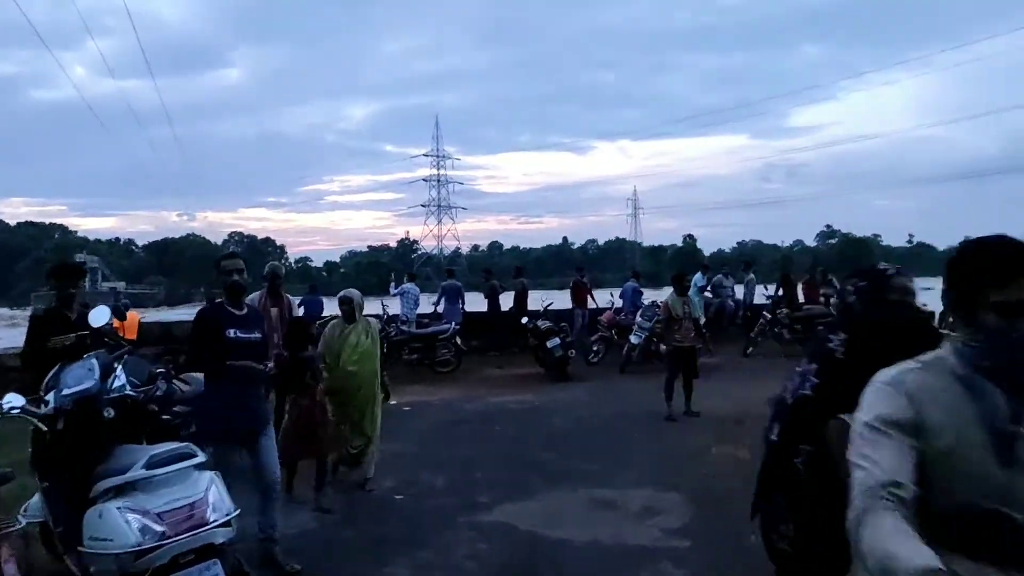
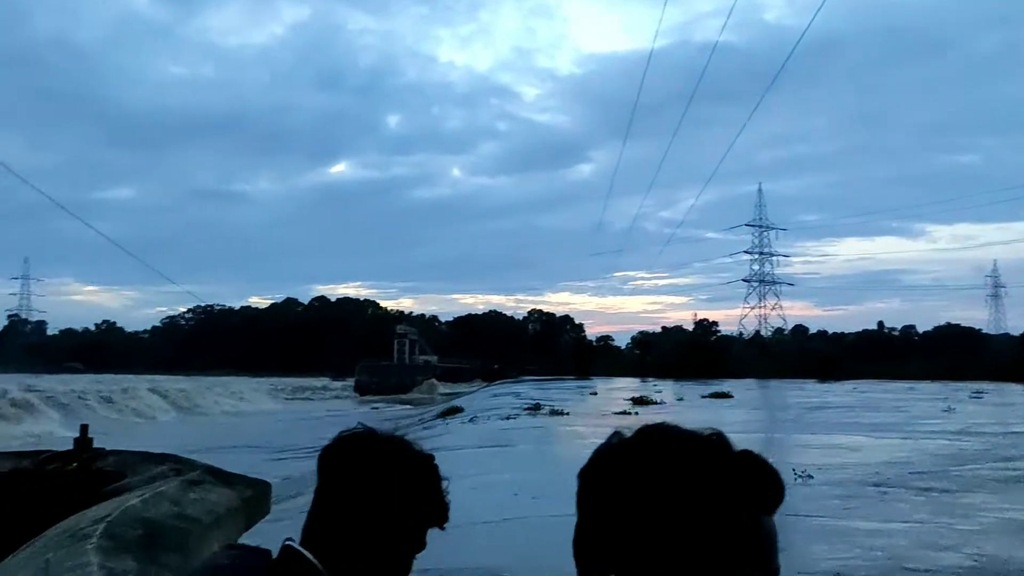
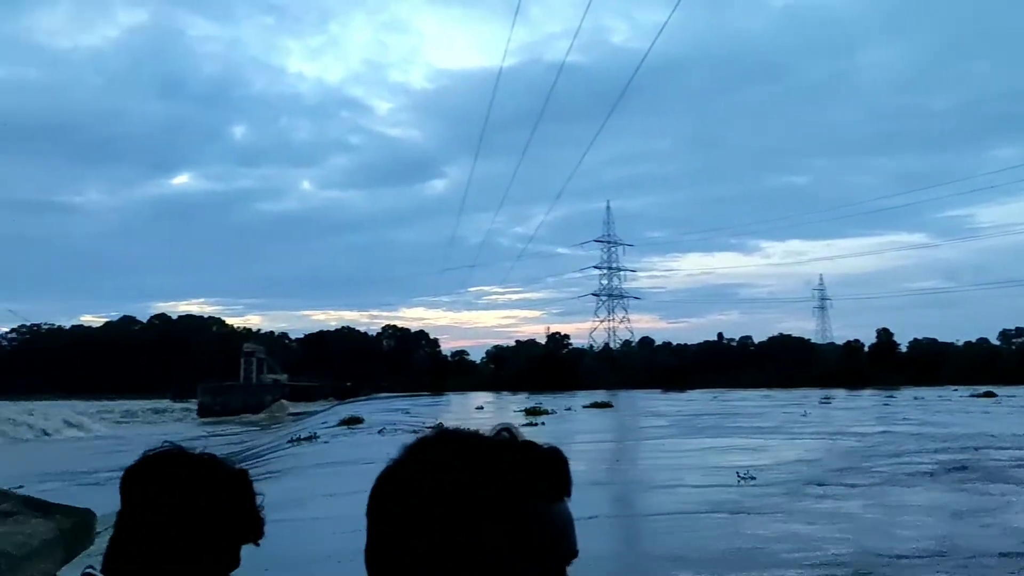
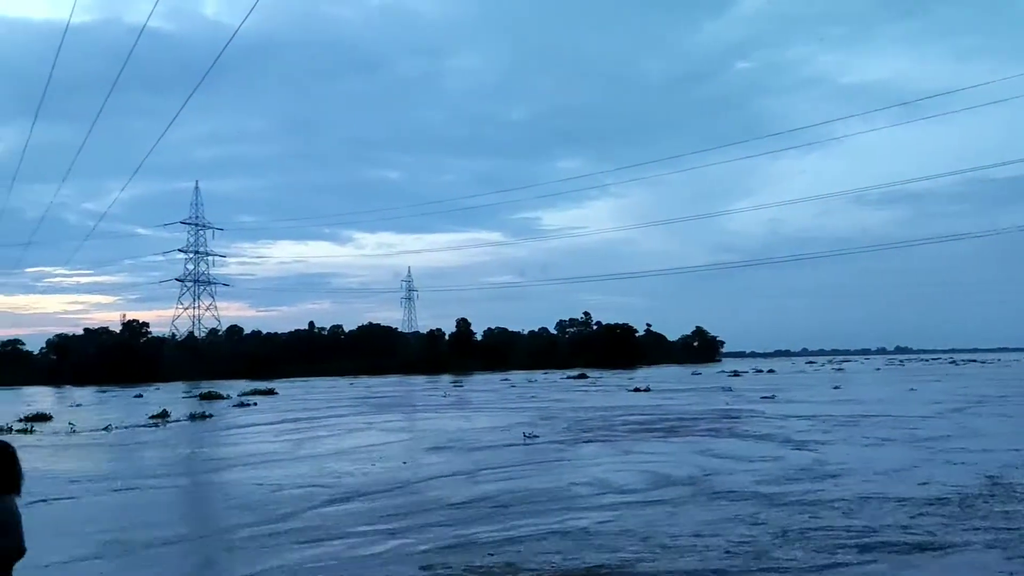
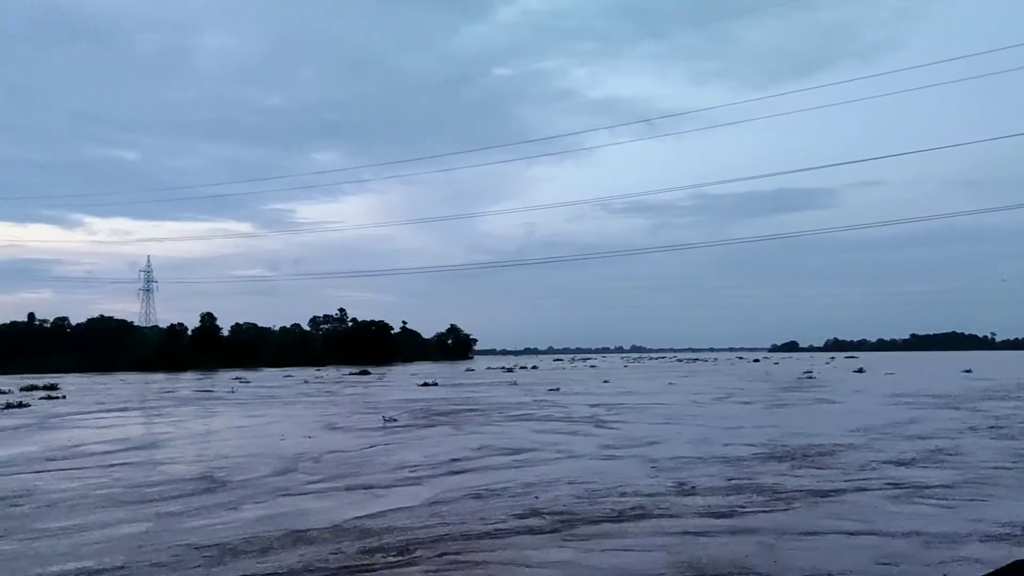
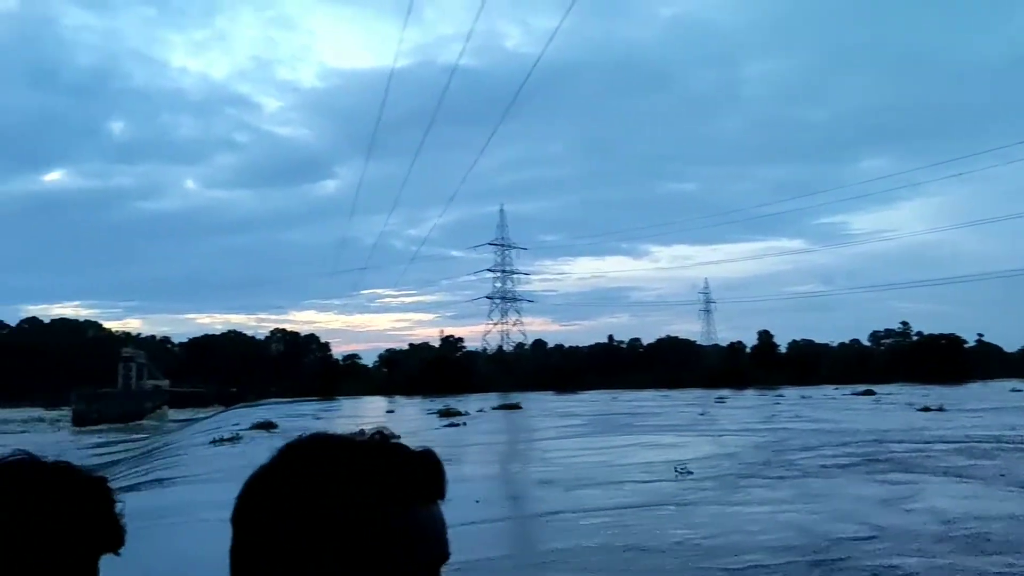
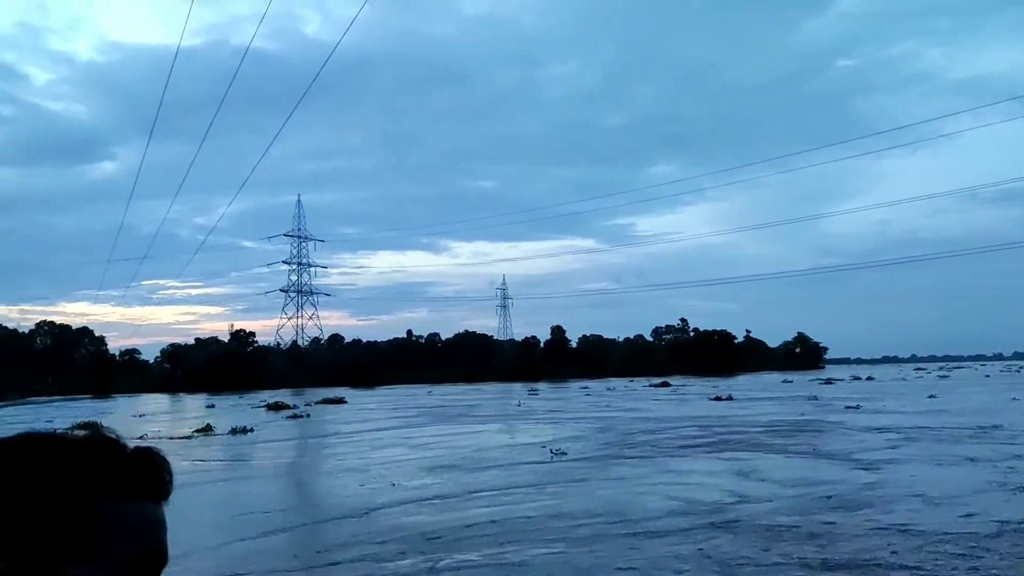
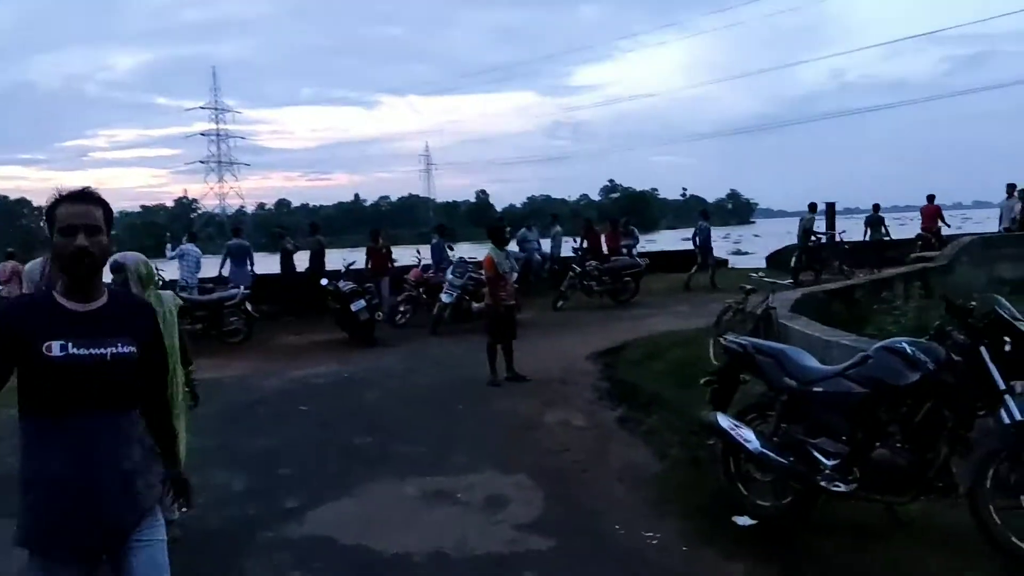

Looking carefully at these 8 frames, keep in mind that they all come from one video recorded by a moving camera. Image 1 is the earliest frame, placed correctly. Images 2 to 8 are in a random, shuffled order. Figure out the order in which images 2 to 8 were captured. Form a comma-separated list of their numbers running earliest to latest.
8, 5, 4, 7, 6, 3, 2
